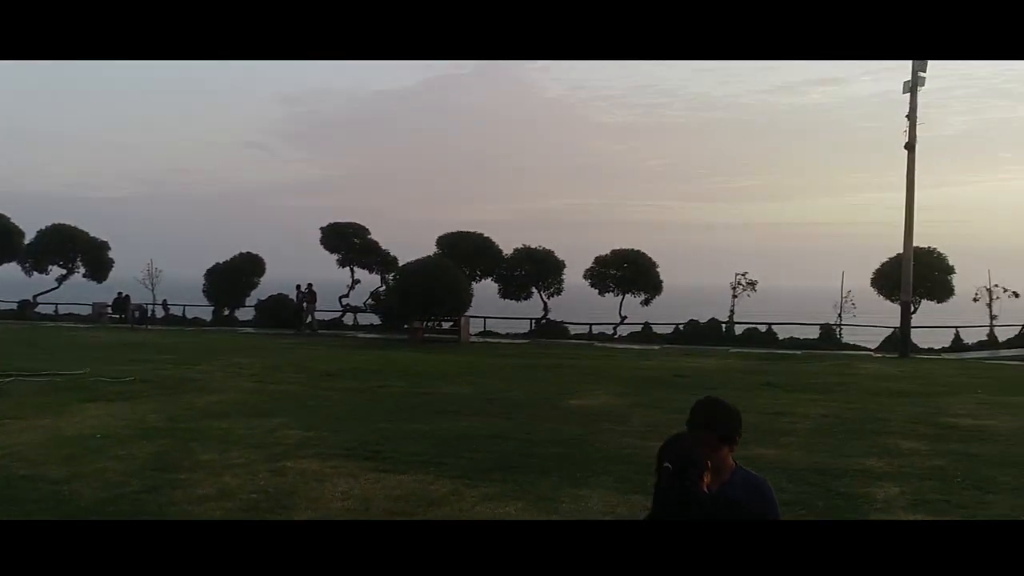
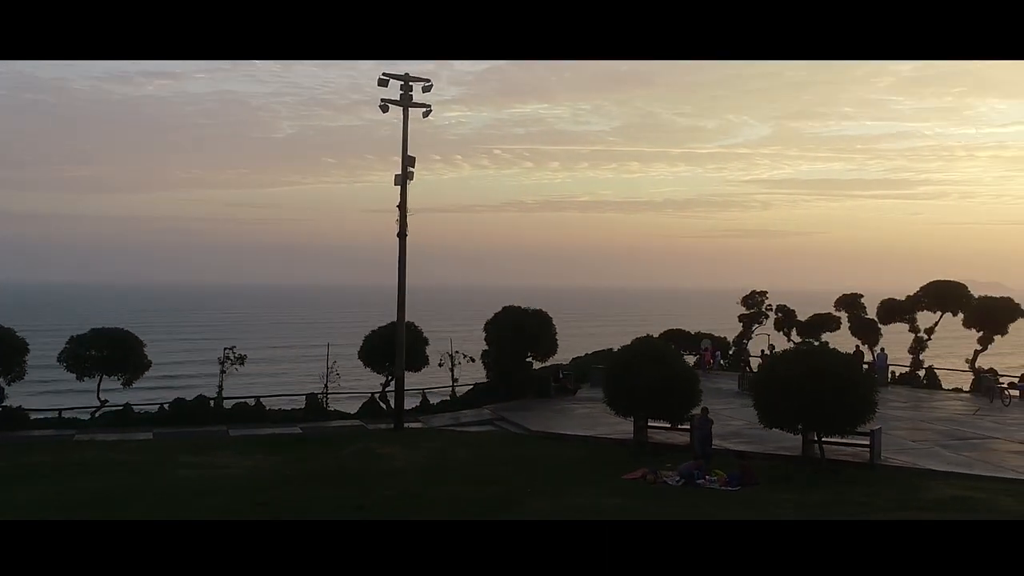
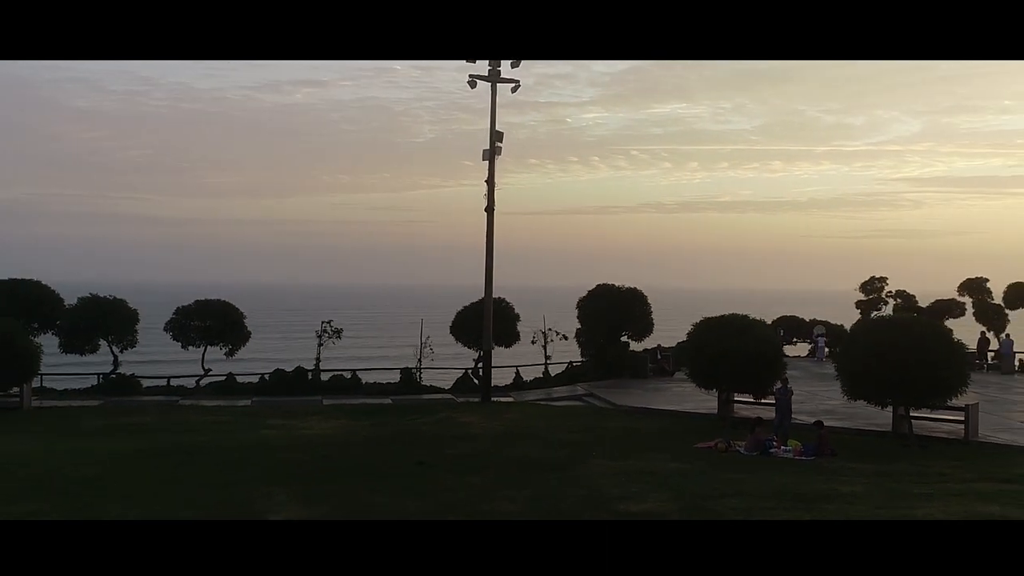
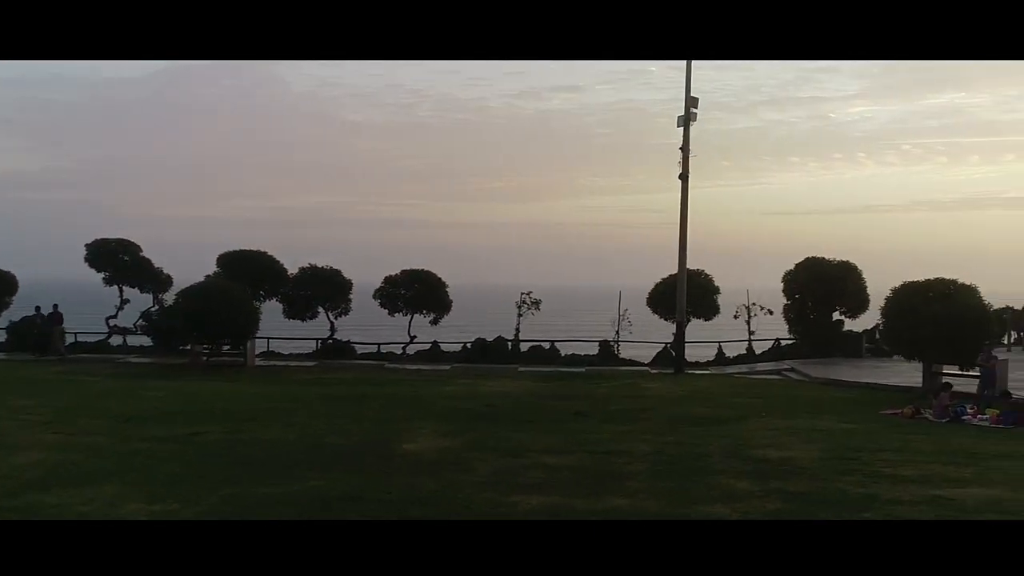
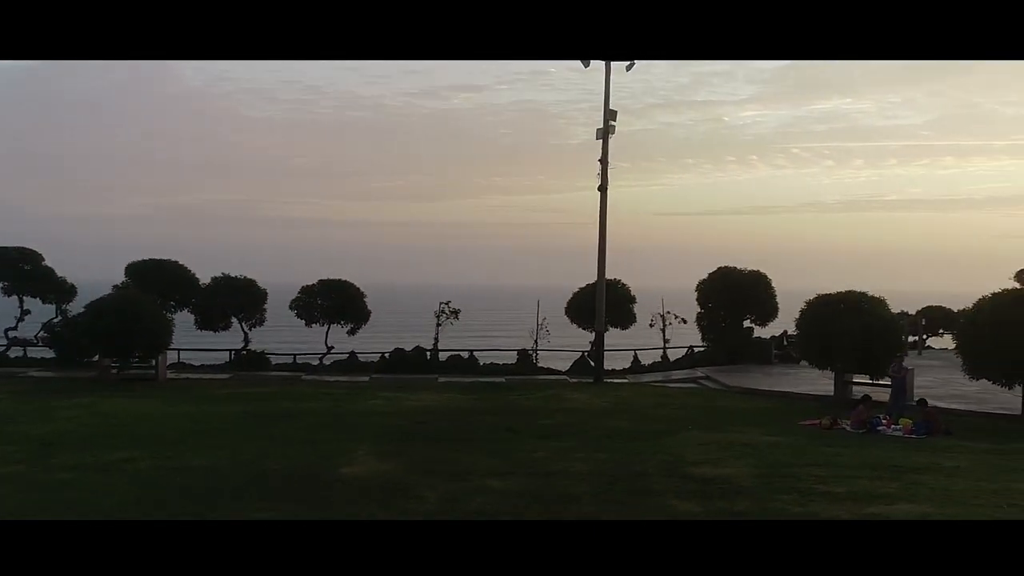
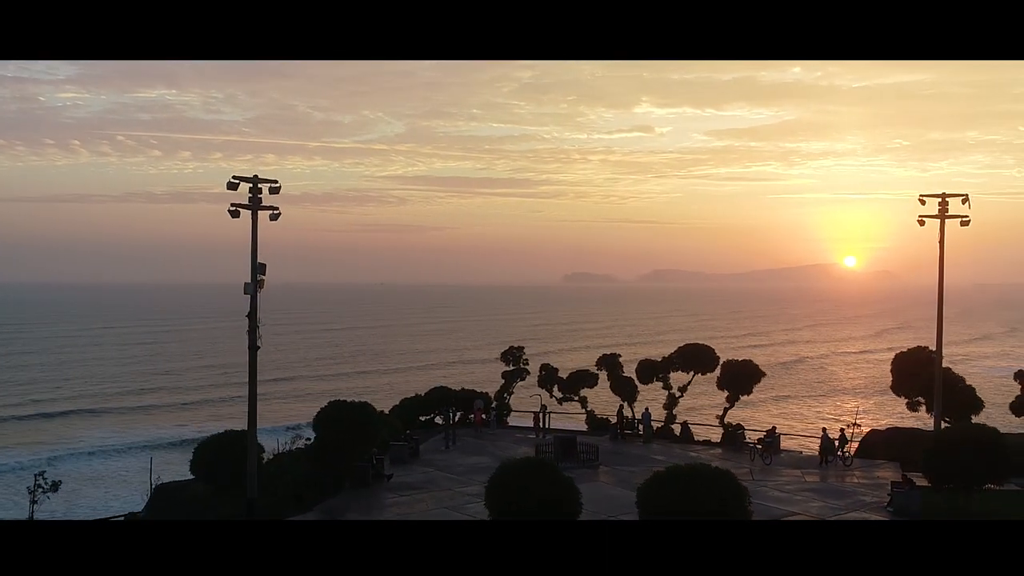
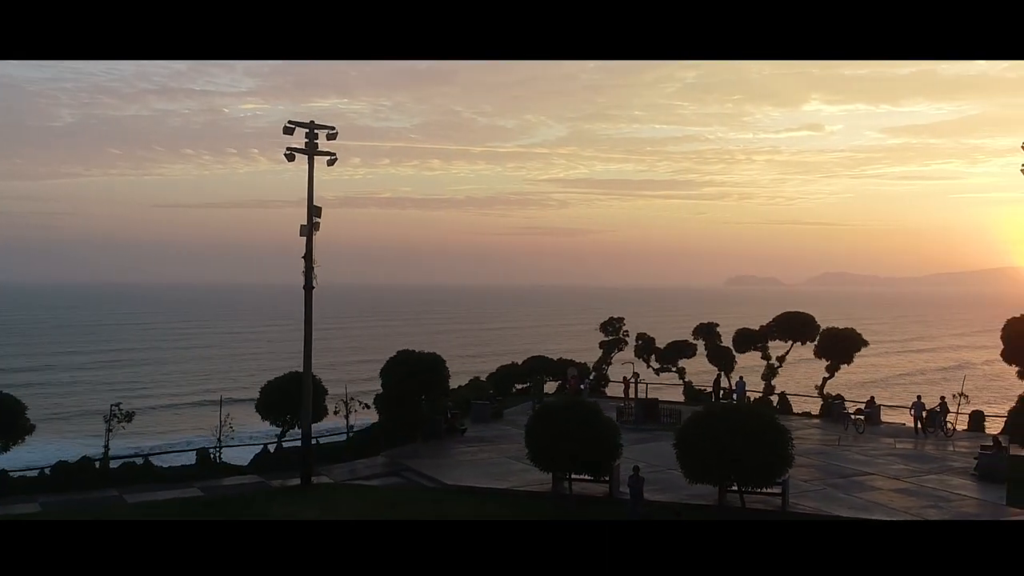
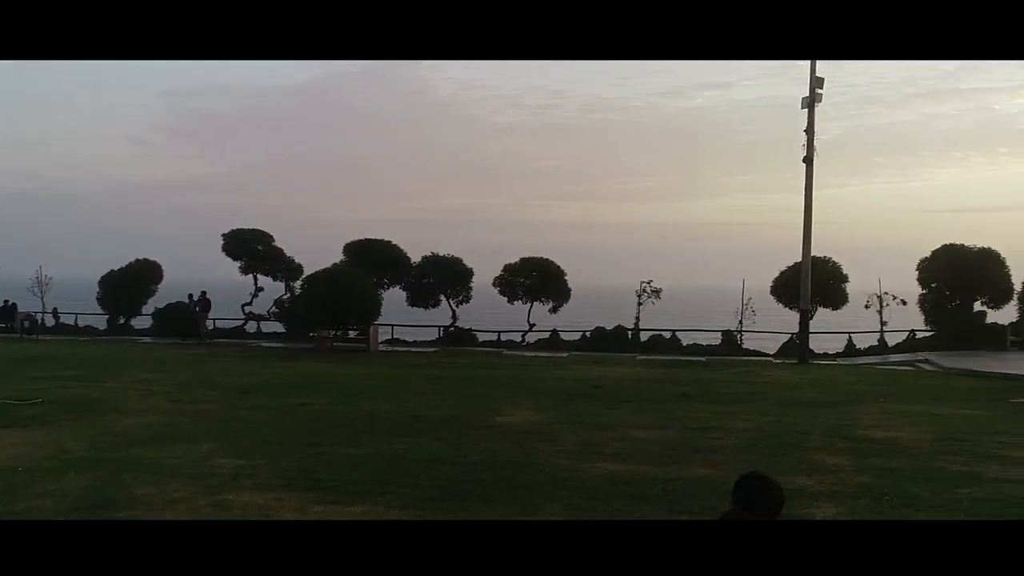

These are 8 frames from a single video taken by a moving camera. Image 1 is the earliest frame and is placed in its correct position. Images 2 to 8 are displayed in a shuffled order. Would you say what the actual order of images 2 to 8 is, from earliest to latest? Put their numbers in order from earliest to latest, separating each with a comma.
8, 4, 5, 3, 2, 7, 6
